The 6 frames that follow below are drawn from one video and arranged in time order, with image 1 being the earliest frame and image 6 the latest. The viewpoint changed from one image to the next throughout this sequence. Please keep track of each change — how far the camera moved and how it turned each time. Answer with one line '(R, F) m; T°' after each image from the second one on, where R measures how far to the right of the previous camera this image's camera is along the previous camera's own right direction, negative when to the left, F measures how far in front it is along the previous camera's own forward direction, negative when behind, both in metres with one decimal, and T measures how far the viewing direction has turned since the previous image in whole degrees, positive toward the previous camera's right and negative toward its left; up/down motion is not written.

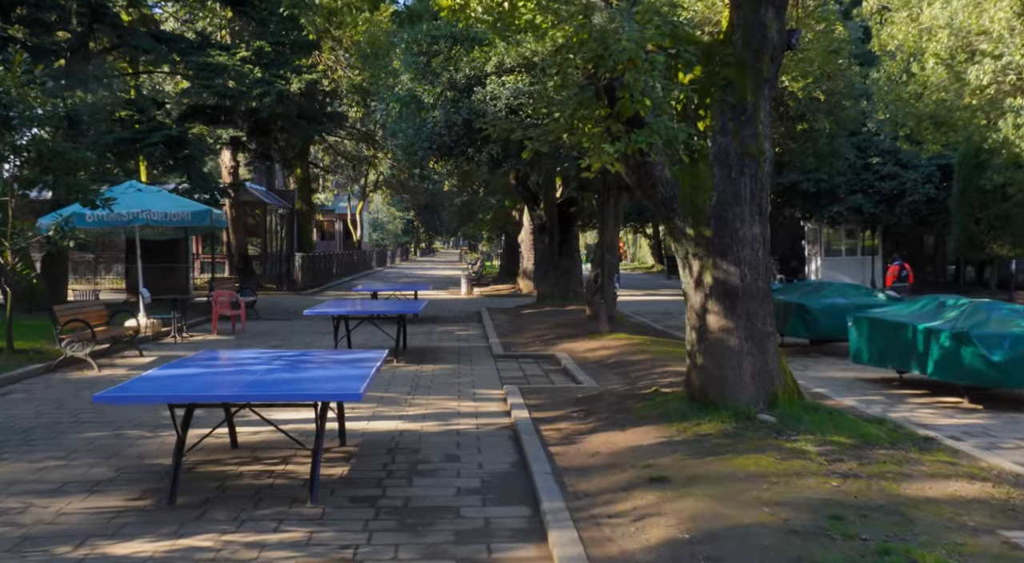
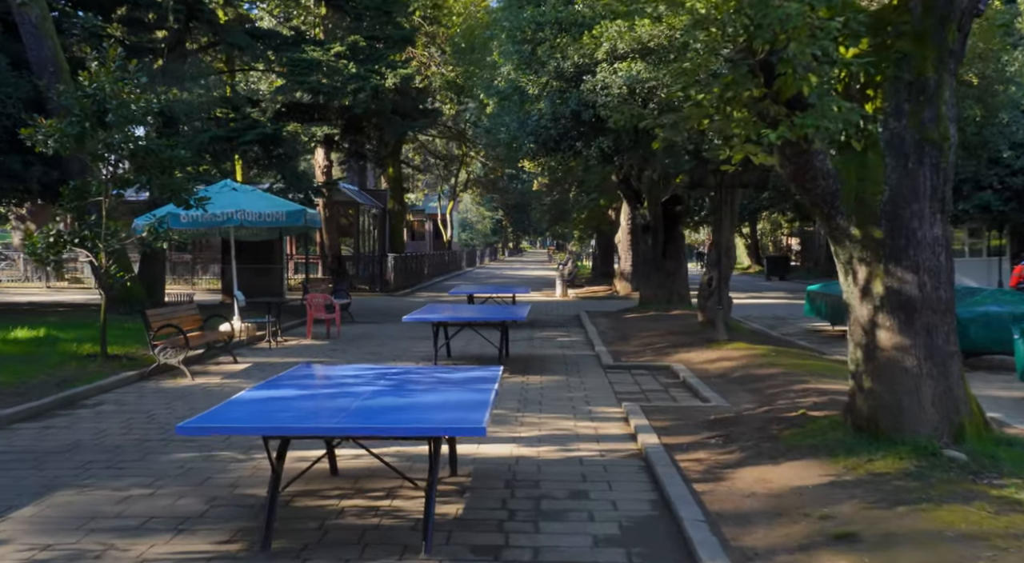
(-0.4, +1.1) m; -5°
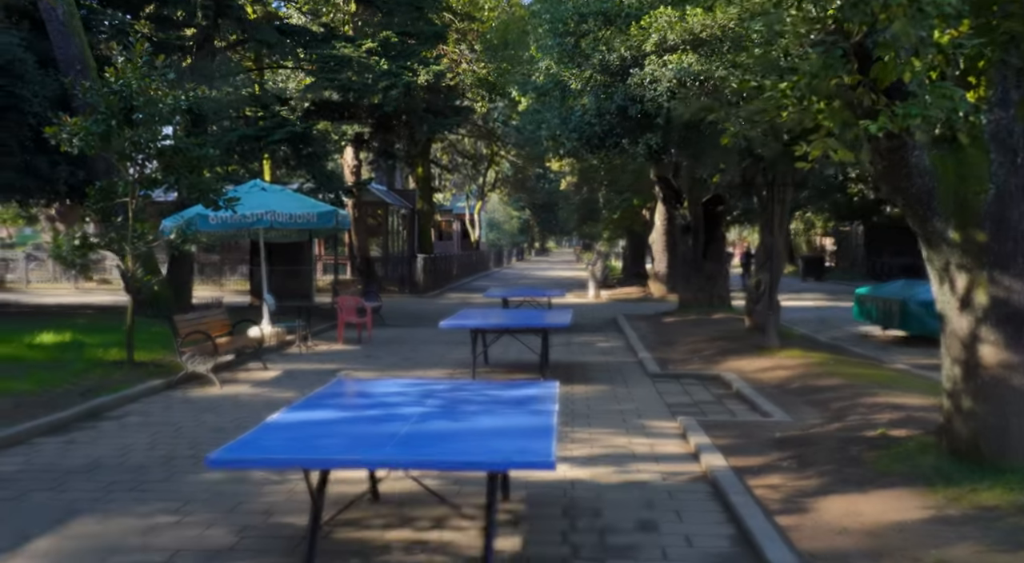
(-0.2, +0.7) m; -1°
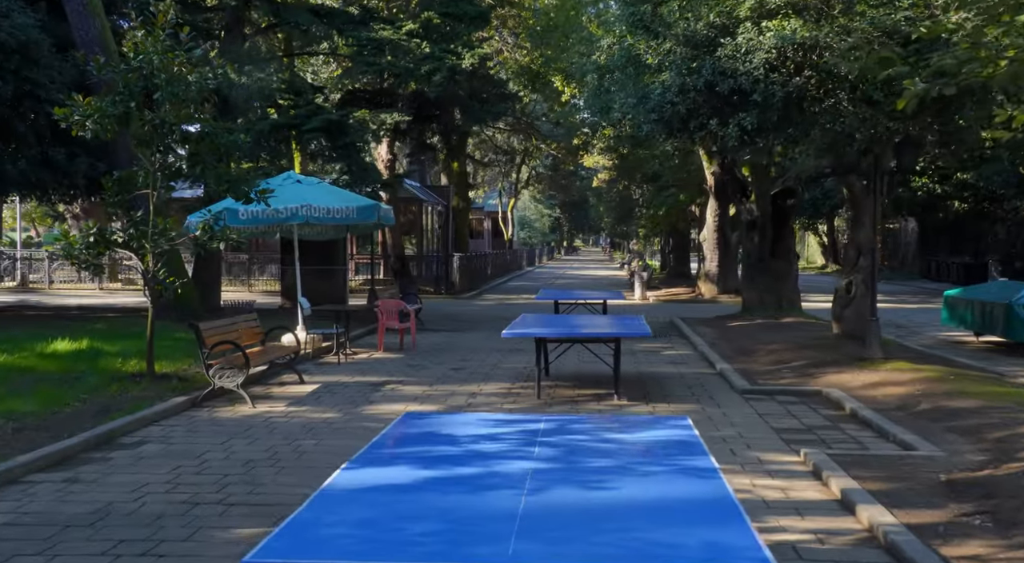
(-0.5, +1.7) m; -2°
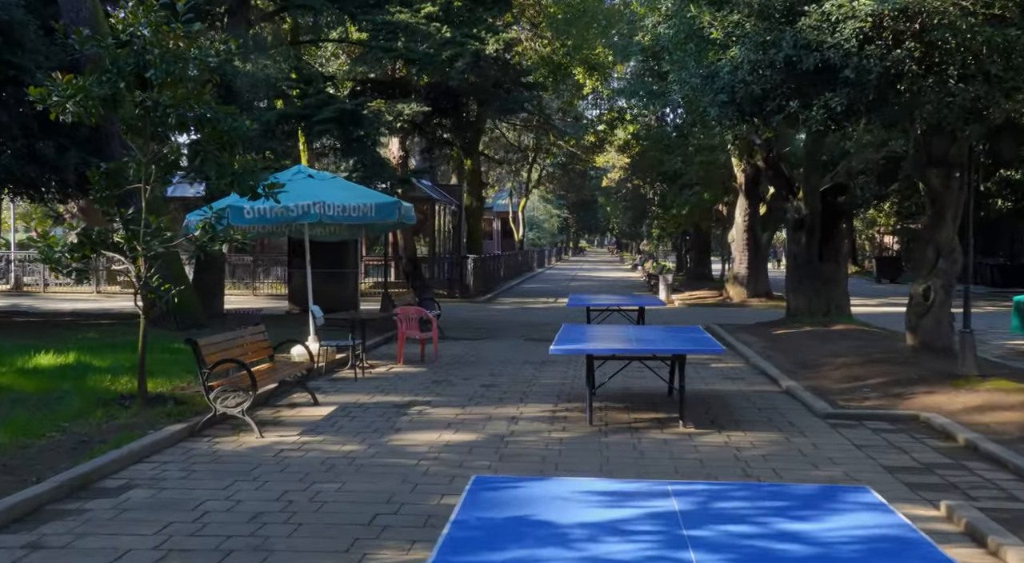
(-0.5, +1.7) m; 0°
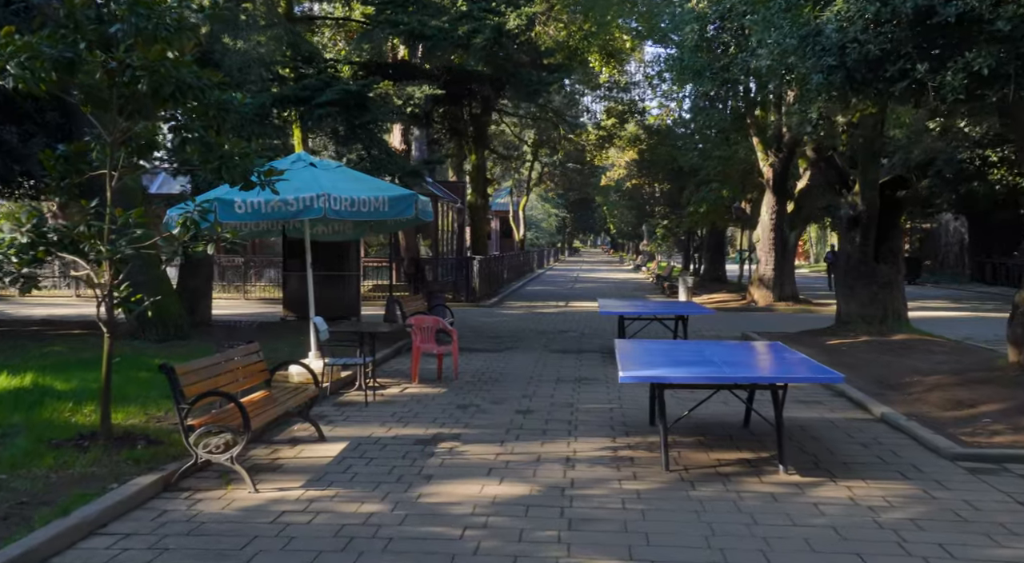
(-0.6, +2.1) m; 0°
